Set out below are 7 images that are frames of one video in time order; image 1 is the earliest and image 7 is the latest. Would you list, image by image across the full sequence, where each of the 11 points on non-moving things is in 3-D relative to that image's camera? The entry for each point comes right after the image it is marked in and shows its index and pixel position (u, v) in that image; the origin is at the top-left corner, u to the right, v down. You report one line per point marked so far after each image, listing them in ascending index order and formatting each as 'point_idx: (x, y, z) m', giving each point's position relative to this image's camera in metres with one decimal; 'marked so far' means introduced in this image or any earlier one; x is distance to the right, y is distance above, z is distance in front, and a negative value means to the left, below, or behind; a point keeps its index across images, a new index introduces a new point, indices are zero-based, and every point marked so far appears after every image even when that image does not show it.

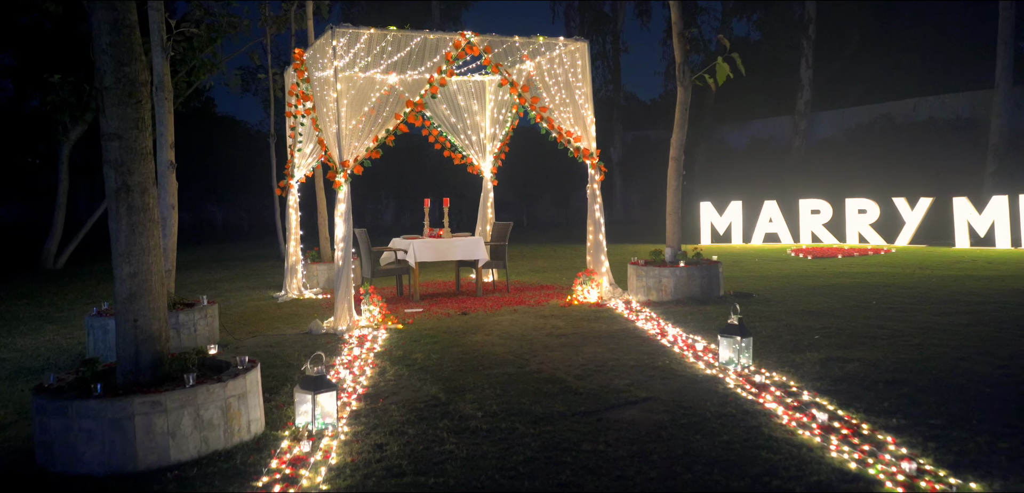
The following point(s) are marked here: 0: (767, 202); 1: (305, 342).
0: (+4.4, +0.8, +13.8) m
1: (-1.6, -0.8, +6.4) m
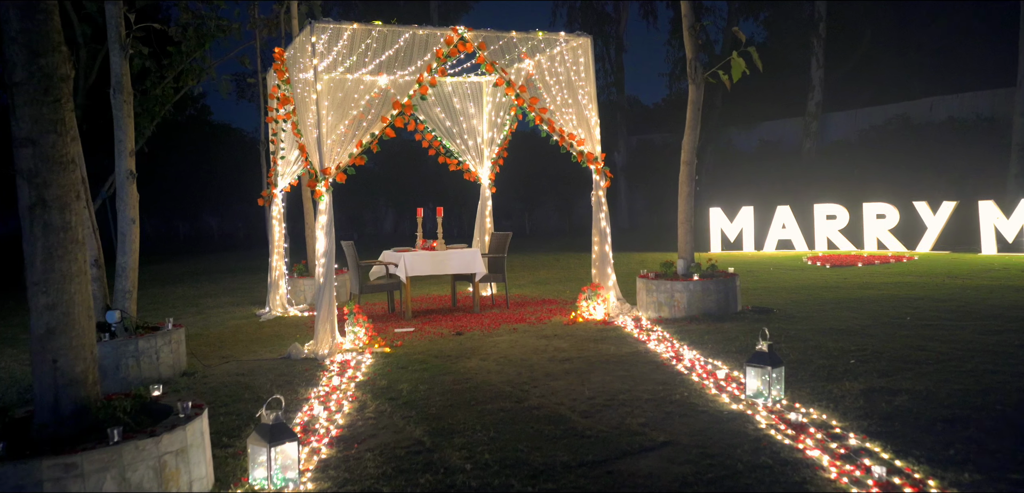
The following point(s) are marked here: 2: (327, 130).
0: (+4.4, +0.6, +13.2) m
1: (-1.7, -0.9, +5.8) m
2: (-1.5, +0.9, +6.5) m
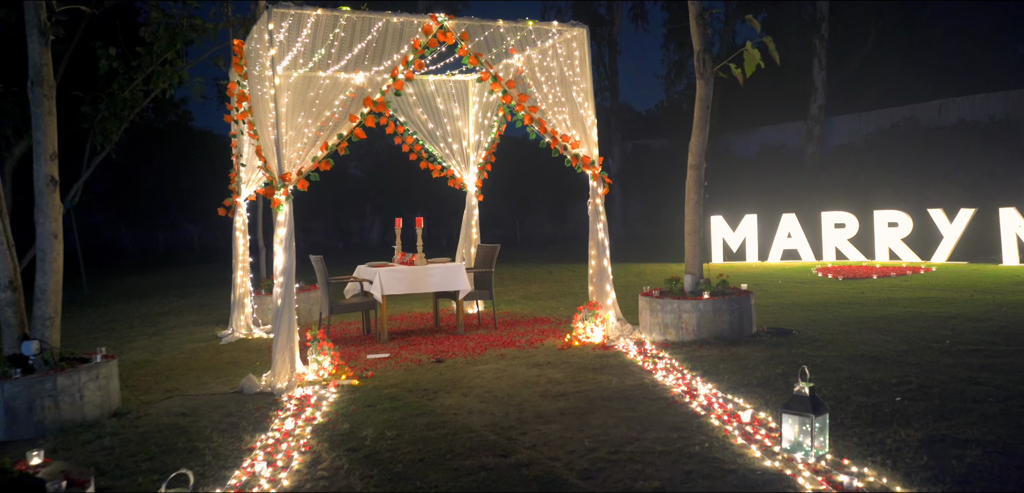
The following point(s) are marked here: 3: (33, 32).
0: (+4.2, +0.5, +12.4) m
1: (-1.7, -1.0, +5.0) m
2: (-1.6, +0.8, +5.7) m
3: (-2.9, +1.3, +4.8) m
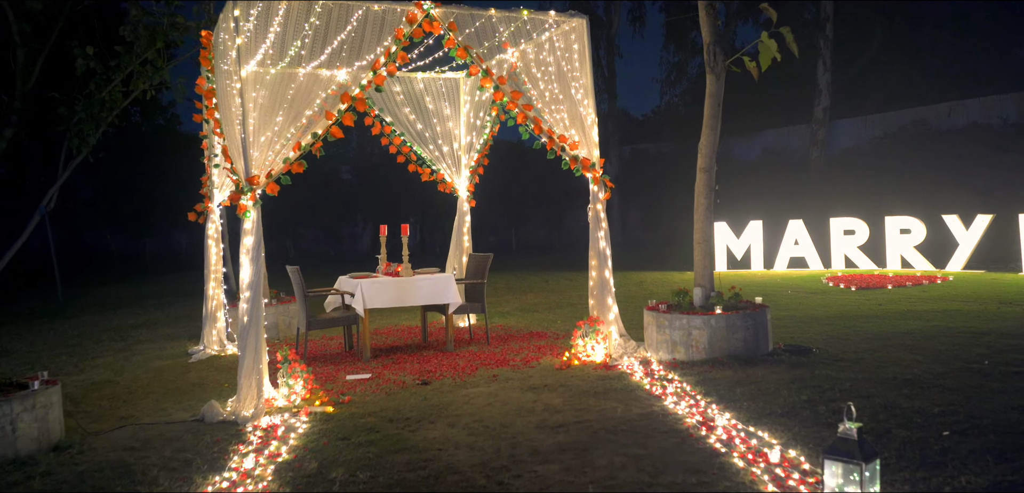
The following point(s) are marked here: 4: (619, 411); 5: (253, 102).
0: (+4.1, +0.4, +11.9) m
1: (-1.8, -1.1, +4.4) m
2: (-1.6, +0.7, +5.1) m
3: (-2.9, +1.2, +4.2) m
4: (+0.6, -0.9, +4.5) m
5: (-1.6, +0.9, +5.1) m
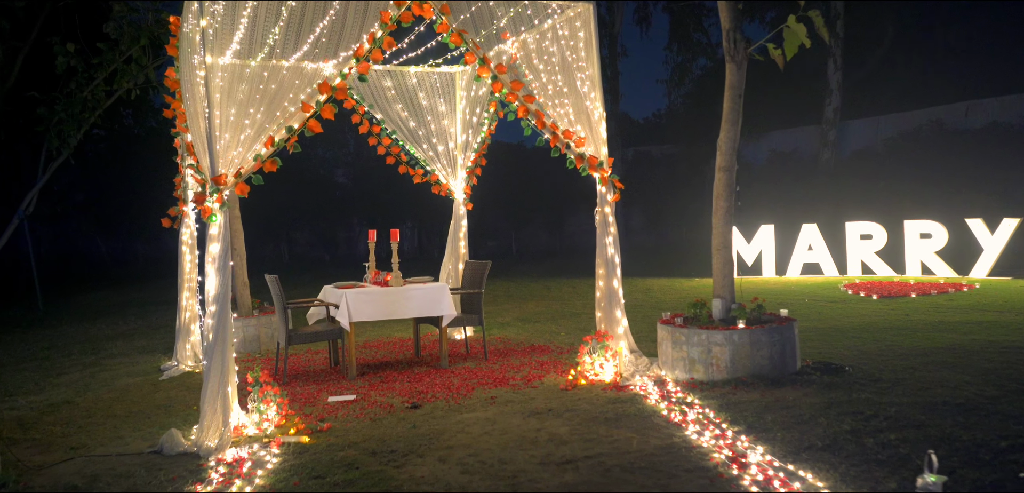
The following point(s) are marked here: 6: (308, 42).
0: (+4.1, +0.3, +11.3) m
1: (-1.8, -1.1, +3.8) m
2: (-1.6, +0.7, +4.6) m
3: (-2.9, +1.2, +3.7) m
4: (+0.6, -1.0, +3.9) m
5: (-1.6, +0.9, +4.6) m
6: (-1.2, +1.2, +4.8) m
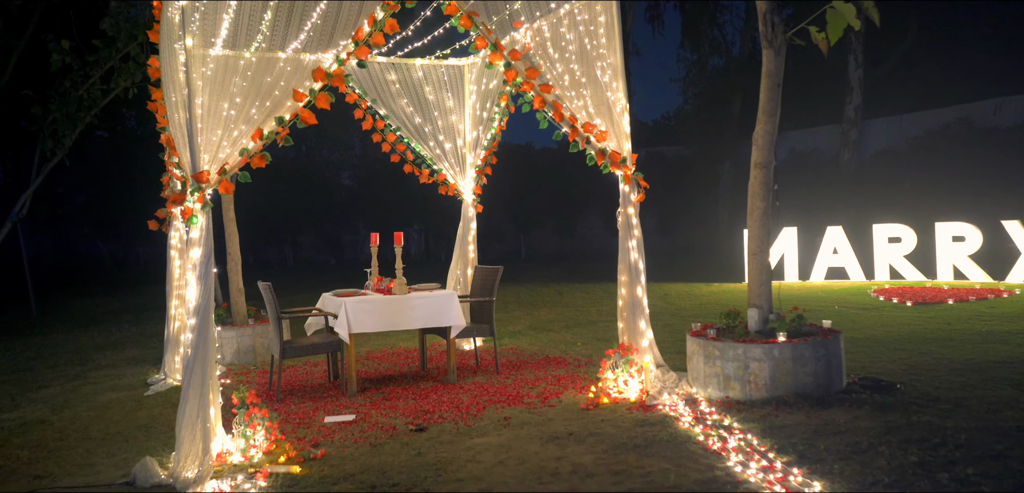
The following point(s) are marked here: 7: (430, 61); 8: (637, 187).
0: (+4.3, +0.3, +10.8) m
1: (-1.7, -1.1, +3.4) m
2: (-1.6, +0.7, +4.1) m
3: (-2.8, +1.2, +3.2) m
4: (+0.7, -1.0, +3.4) m
5: (-1.6, +0.8, +4.1) m
6: (-1.1, +1.1, +4.3) m
7: (-0.7, +1.6, +7.1) m
8: (+0.8, +0.4, +5.3) m
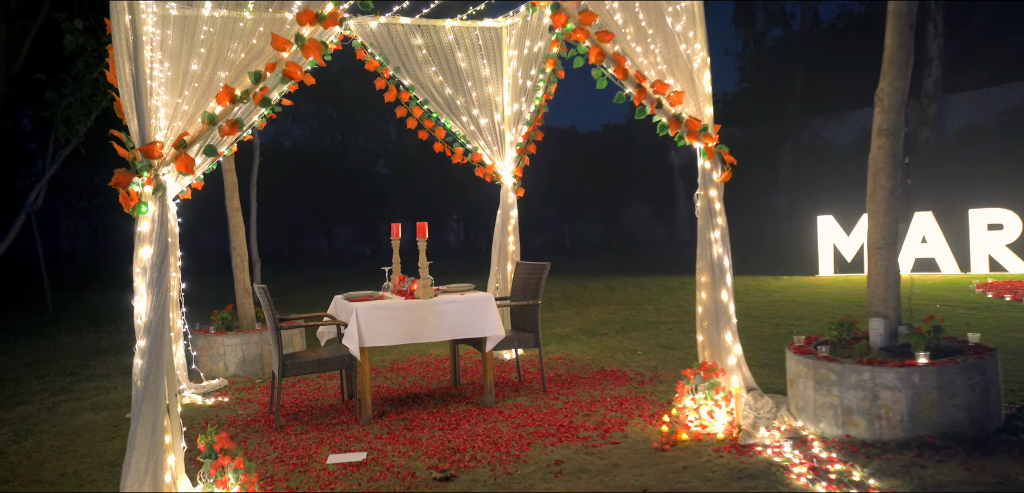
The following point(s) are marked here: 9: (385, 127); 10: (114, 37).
0: (+4.8, +0.4, +9.5) m
1: (-1.5, -1.1, +2.4) m
2: (-1.4, +0.7, +3.1) m
3: (-2.7, +1.1, +2.3) m
4: (+0.9, -1.0, +2.4) m
5: (-1.4, +0.9, +3.1) m
6: (-0.9, +1.2, +3.3) m
7: (-0.4, +1.7, +6.1) m
8: (+1.1, +0.4, +4.2) m
9: (-3.0, +2.9, +19.3) m
10: (-1.6, +0.8, +3.3) m
